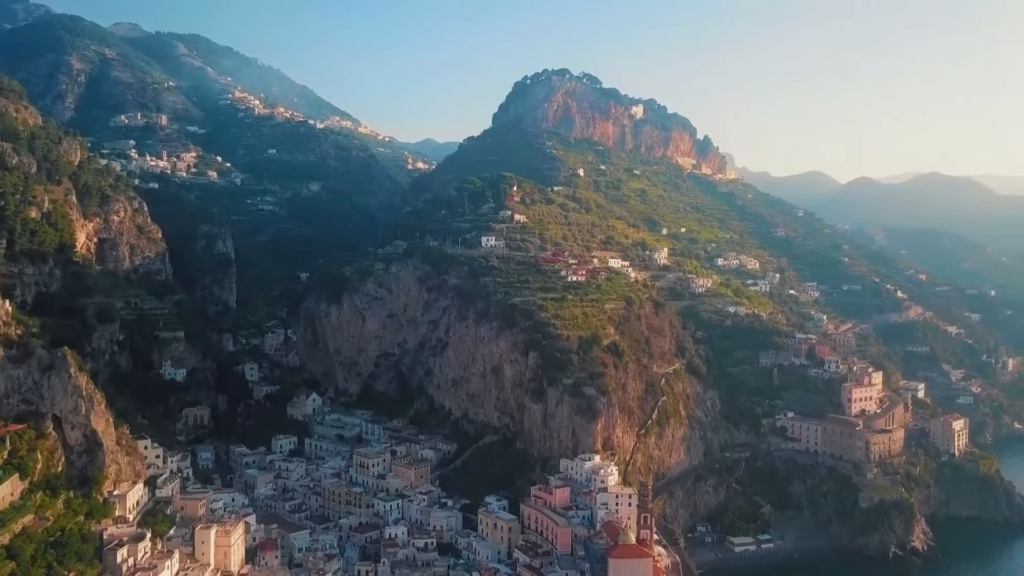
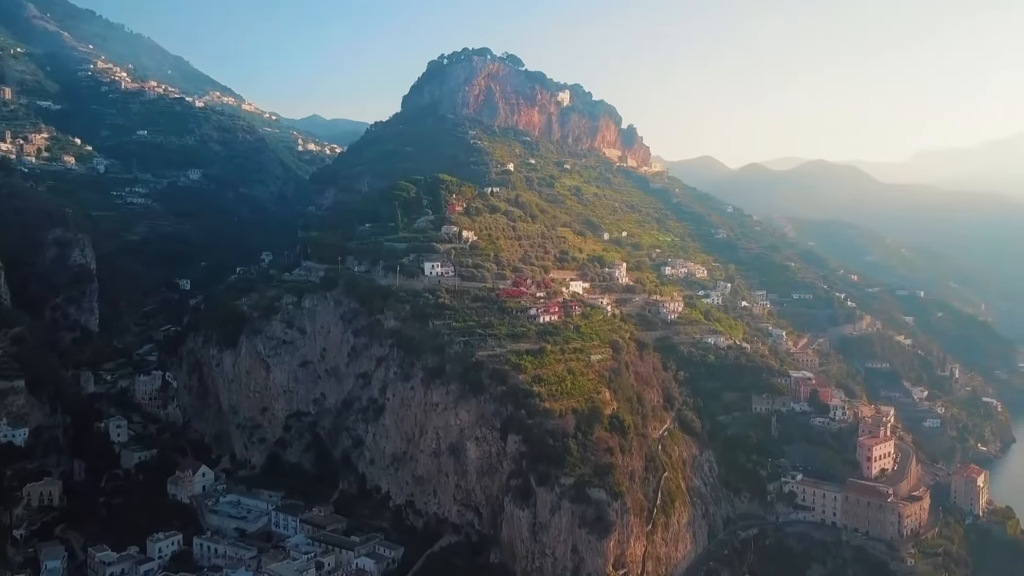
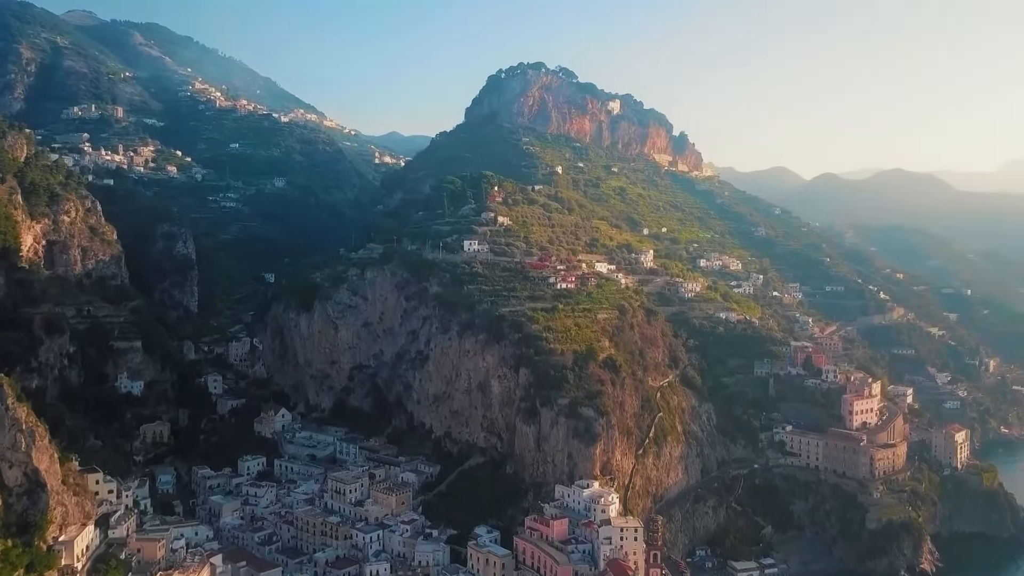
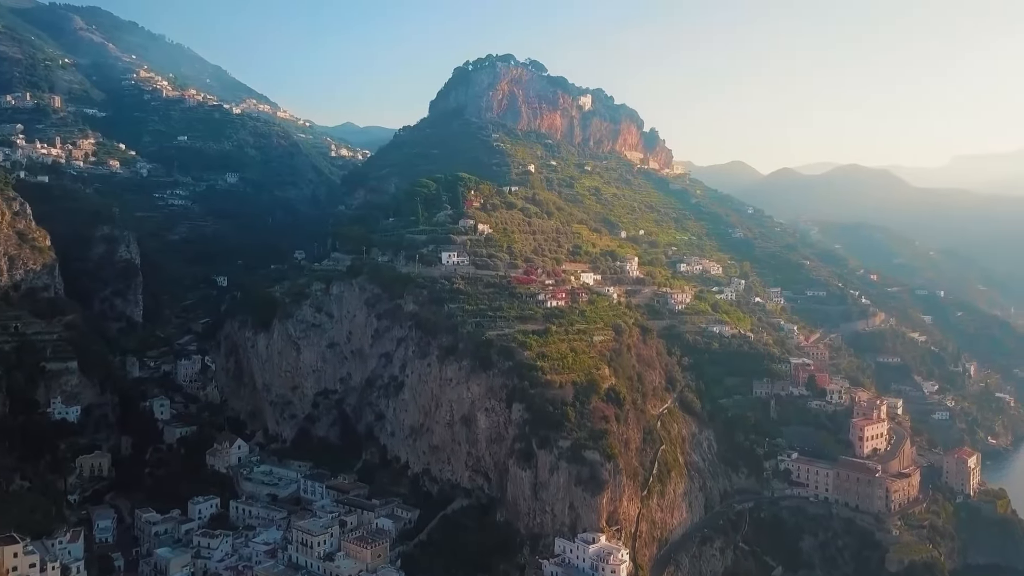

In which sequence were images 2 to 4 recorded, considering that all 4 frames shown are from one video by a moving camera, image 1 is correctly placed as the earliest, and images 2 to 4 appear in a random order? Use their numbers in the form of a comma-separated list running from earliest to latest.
3, 4, 2
